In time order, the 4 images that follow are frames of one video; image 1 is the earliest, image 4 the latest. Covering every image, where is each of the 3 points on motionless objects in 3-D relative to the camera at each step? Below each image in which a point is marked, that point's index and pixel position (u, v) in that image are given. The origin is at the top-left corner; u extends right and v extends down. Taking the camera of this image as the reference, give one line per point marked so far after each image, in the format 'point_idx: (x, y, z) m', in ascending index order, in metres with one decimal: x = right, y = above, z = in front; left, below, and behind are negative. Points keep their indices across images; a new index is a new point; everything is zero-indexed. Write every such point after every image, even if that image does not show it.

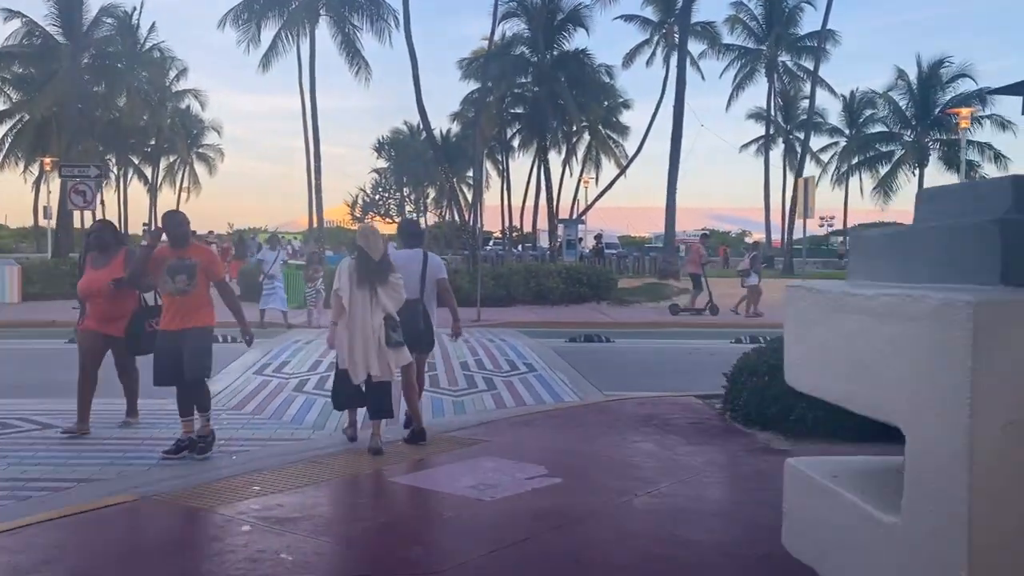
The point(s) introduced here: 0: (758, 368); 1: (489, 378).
0: (+2.6, -0.9, +9.3) m
1: (-0.3, -1.4, +13.2) m
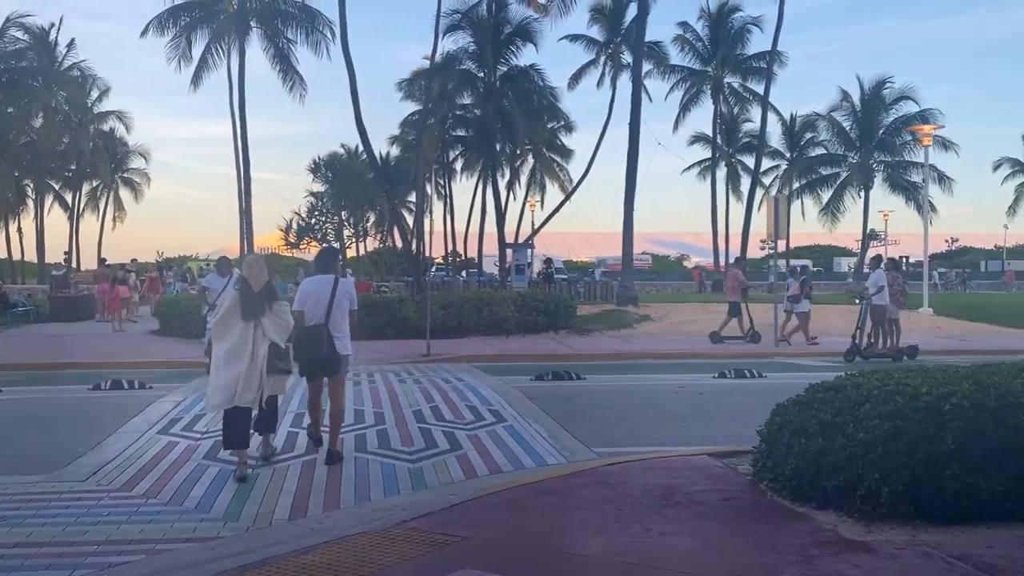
0: (+2.4, -1.2, +7.3) m
1: (-0.8, -1.8, +10.9) m
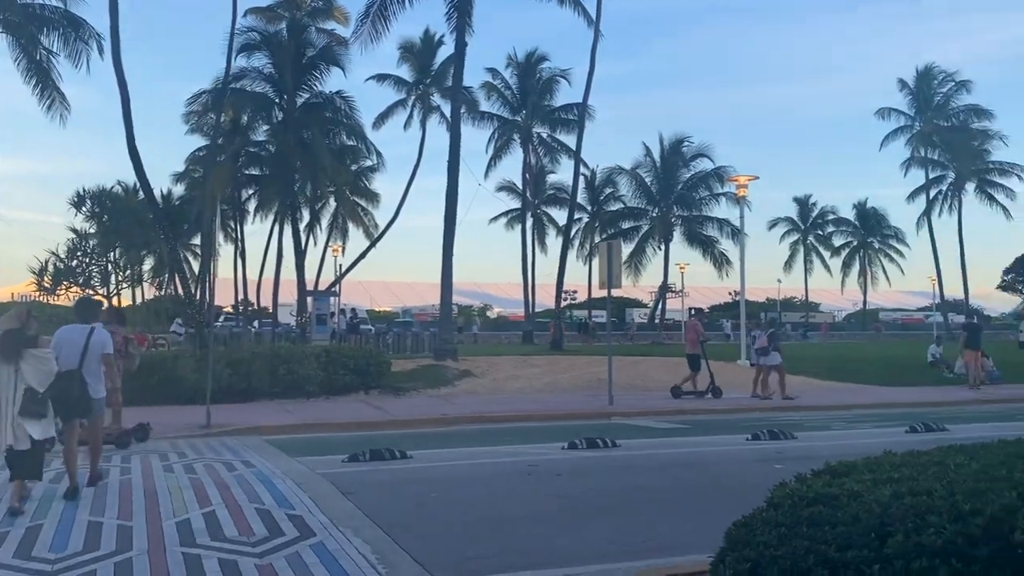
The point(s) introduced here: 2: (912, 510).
0: (+1.6, -1.5, +4.7) m
1: (-2.4, -2.3, +7.5) m
2: (+2.2, -1.2, +4.7) m
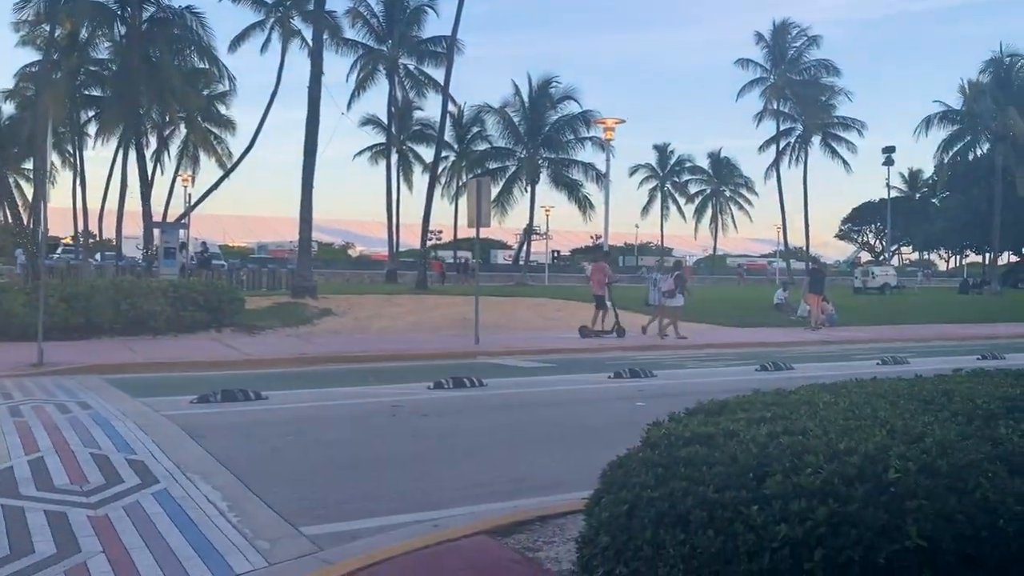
0: (+0.9, -1.2, +4.5) m
1: (-3.5, -1.7, +6.7) m
2: (+1.5, -0.9, +4.7) m
